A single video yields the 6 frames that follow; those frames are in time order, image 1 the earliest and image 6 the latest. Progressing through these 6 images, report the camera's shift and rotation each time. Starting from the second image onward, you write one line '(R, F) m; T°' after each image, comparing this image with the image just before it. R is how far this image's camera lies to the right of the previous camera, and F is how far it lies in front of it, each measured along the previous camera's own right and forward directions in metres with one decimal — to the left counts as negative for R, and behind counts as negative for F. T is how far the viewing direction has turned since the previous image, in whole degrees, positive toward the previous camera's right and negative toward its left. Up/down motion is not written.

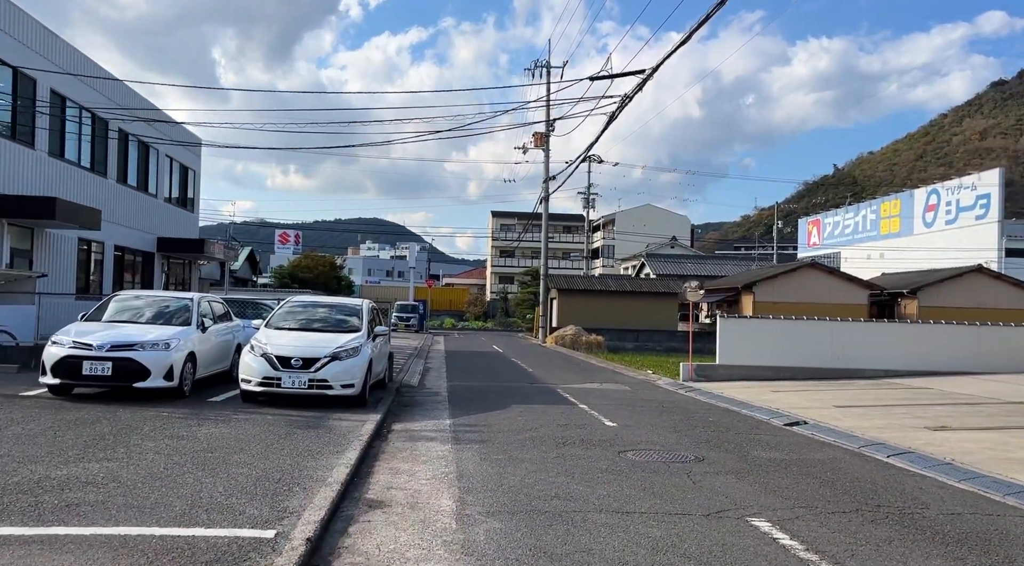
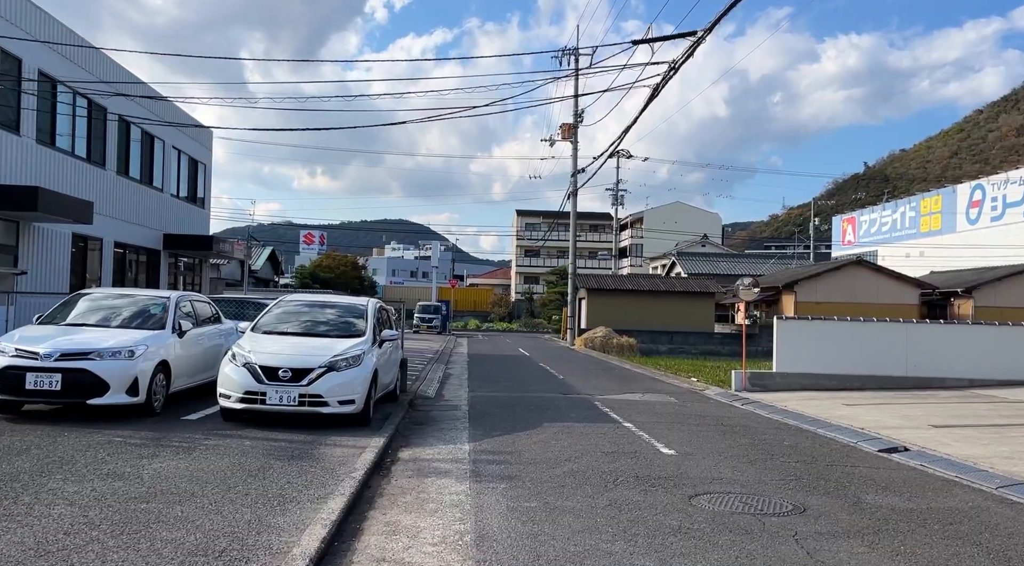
(-0.1, +1.8) m; -2°
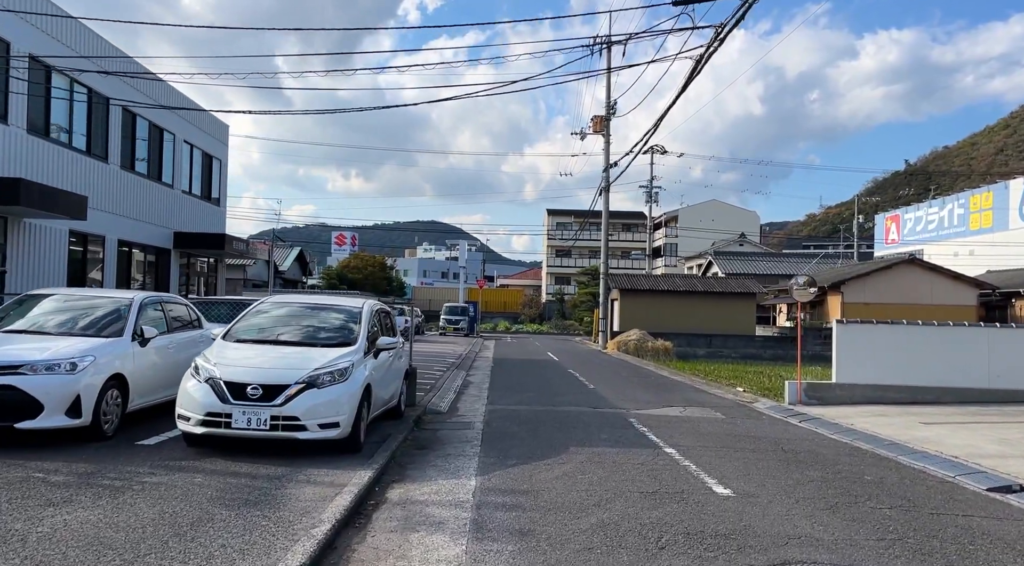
(+0.1, +1.5) m; -3°
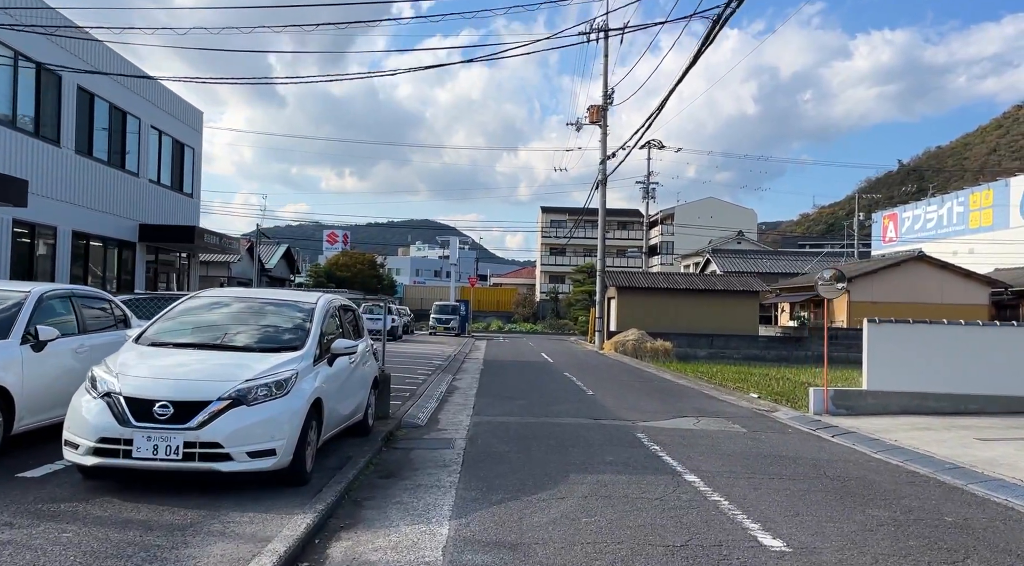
(+0.1, +1.5) m; 0°
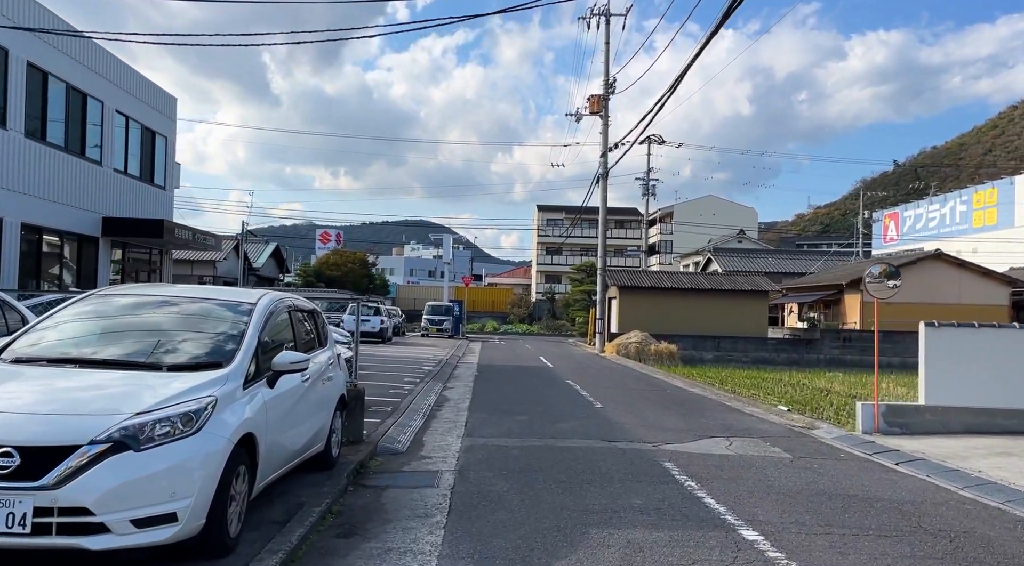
(0.0, +1.7) m; 0°
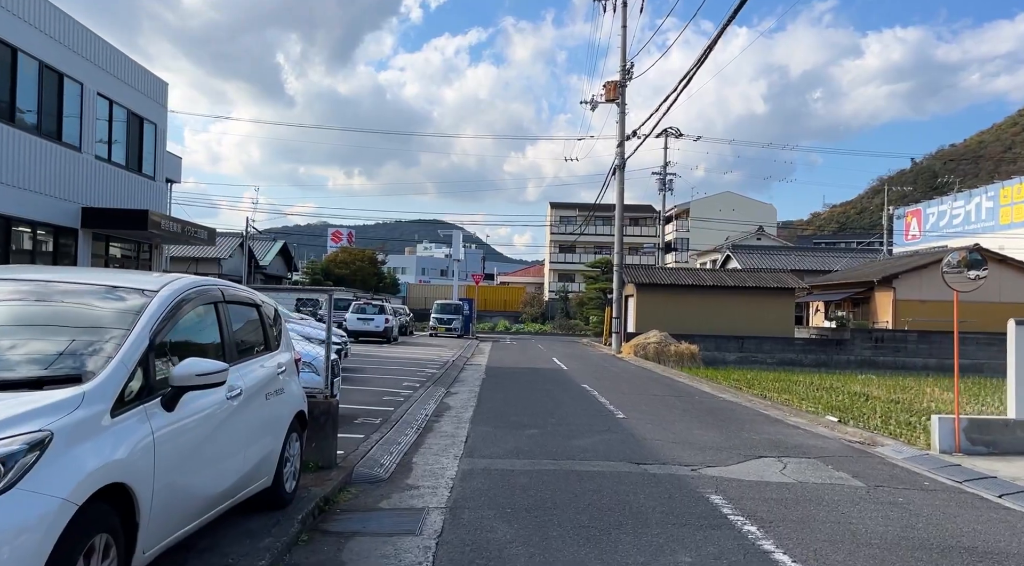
(0.0, +1.5) m; -1°
